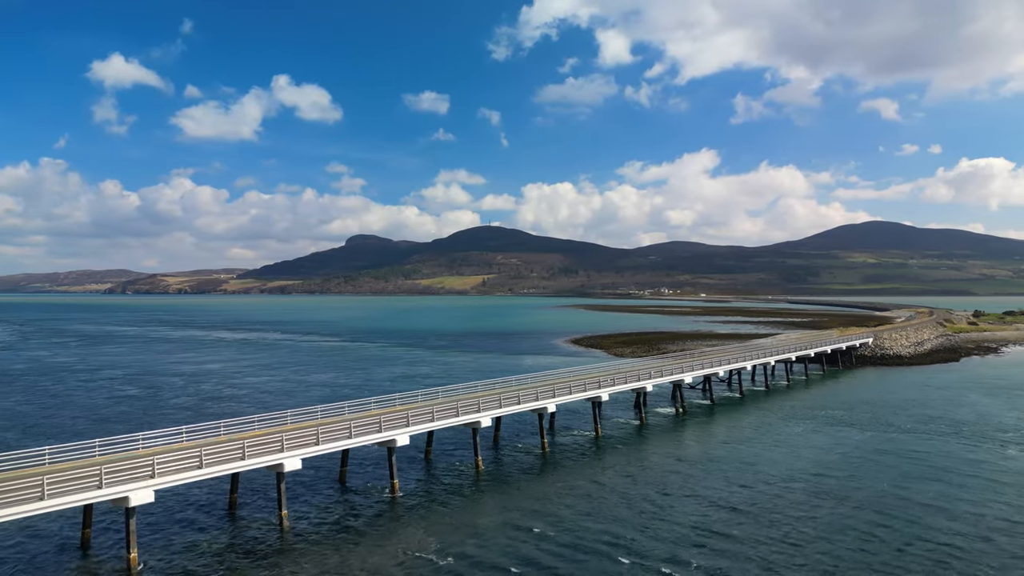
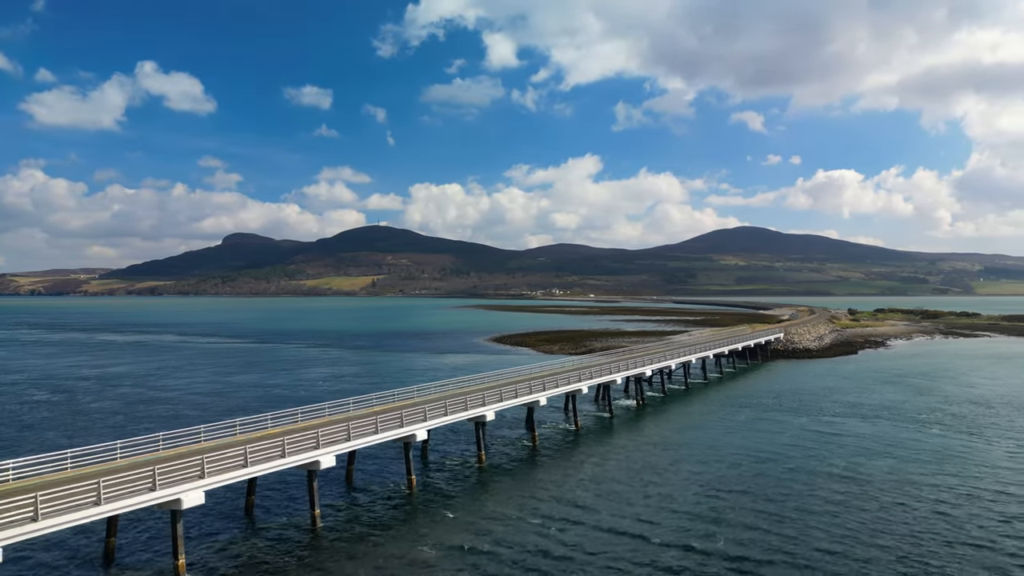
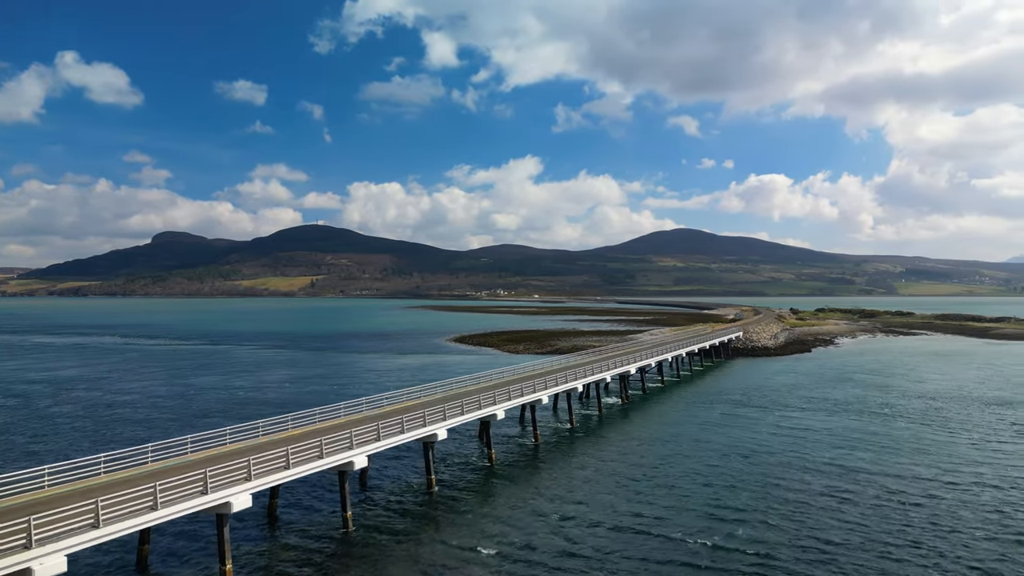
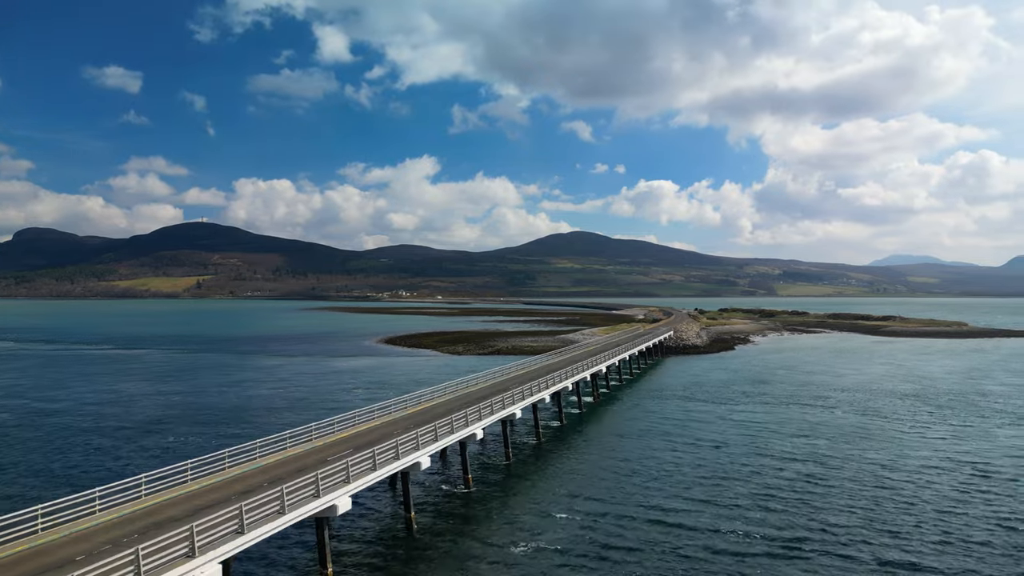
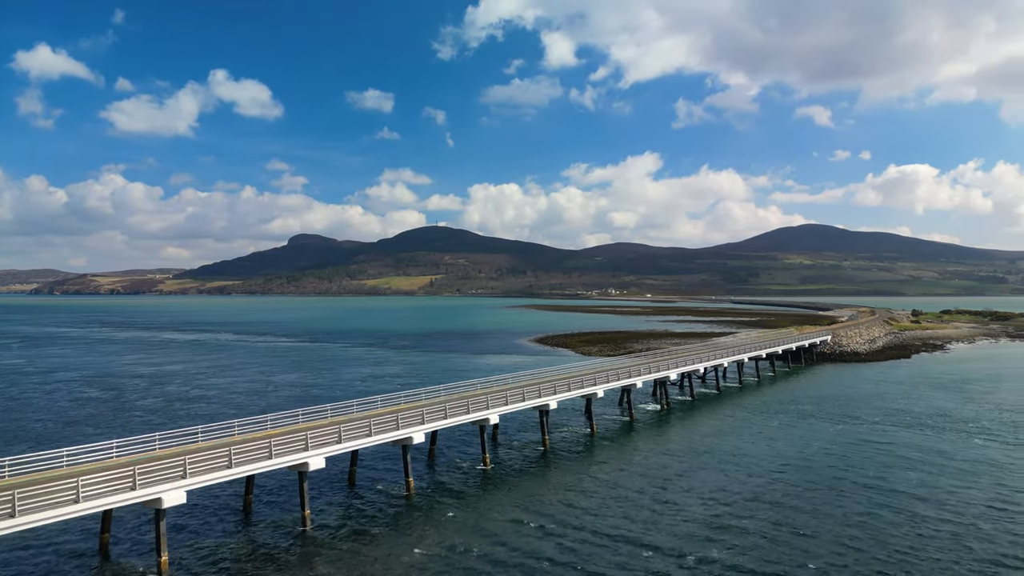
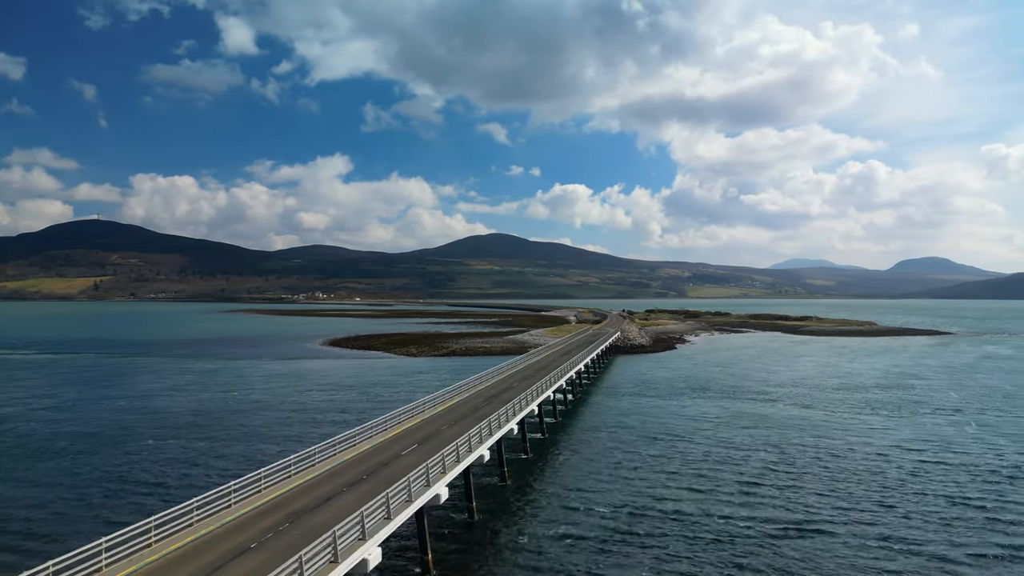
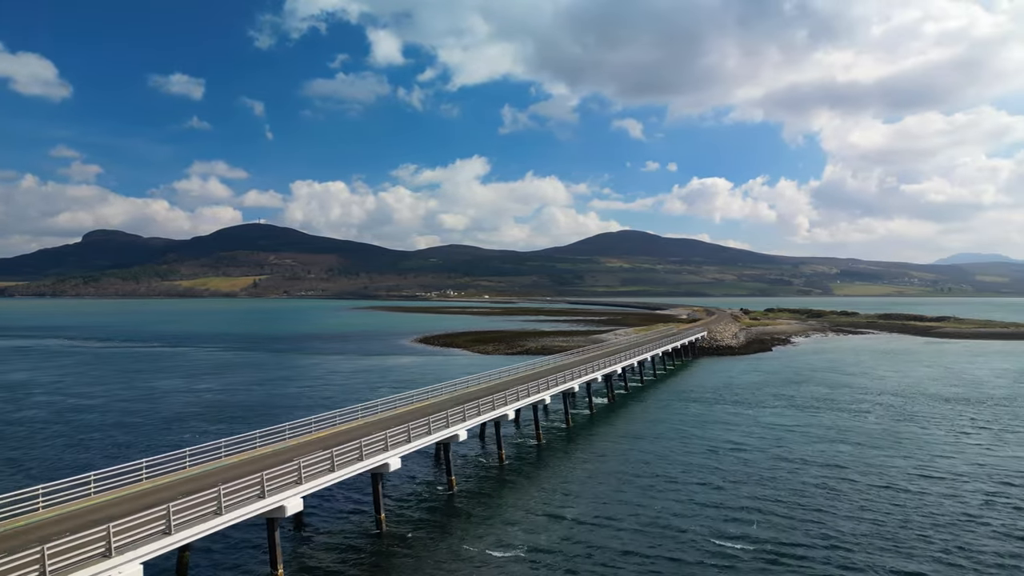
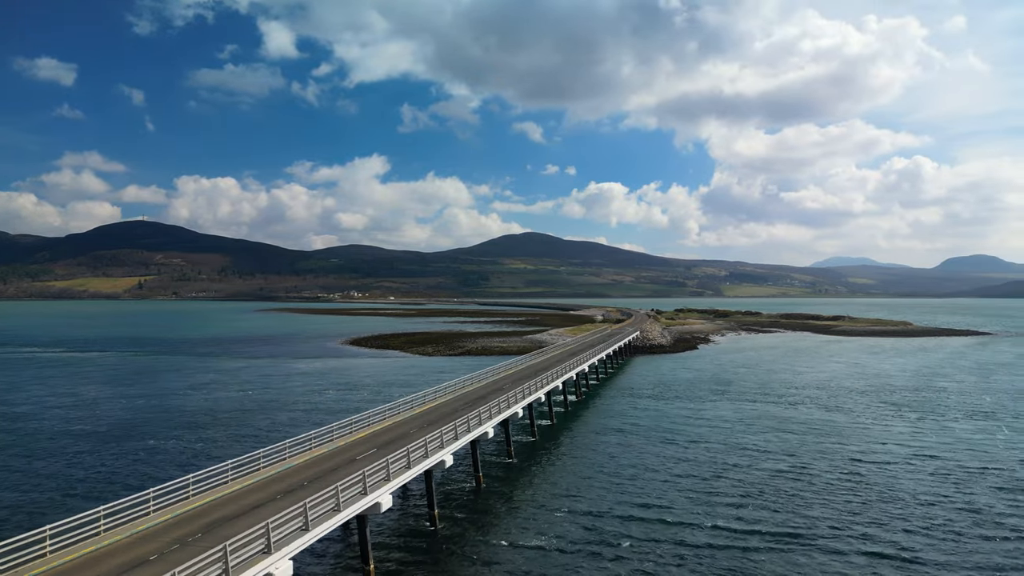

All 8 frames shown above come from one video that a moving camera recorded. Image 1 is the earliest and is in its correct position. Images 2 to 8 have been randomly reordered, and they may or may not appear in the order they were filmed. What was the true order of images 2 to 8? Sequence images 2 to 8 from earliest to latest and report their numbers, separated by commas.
5, 2, 3, 7, 4, 8, 6
